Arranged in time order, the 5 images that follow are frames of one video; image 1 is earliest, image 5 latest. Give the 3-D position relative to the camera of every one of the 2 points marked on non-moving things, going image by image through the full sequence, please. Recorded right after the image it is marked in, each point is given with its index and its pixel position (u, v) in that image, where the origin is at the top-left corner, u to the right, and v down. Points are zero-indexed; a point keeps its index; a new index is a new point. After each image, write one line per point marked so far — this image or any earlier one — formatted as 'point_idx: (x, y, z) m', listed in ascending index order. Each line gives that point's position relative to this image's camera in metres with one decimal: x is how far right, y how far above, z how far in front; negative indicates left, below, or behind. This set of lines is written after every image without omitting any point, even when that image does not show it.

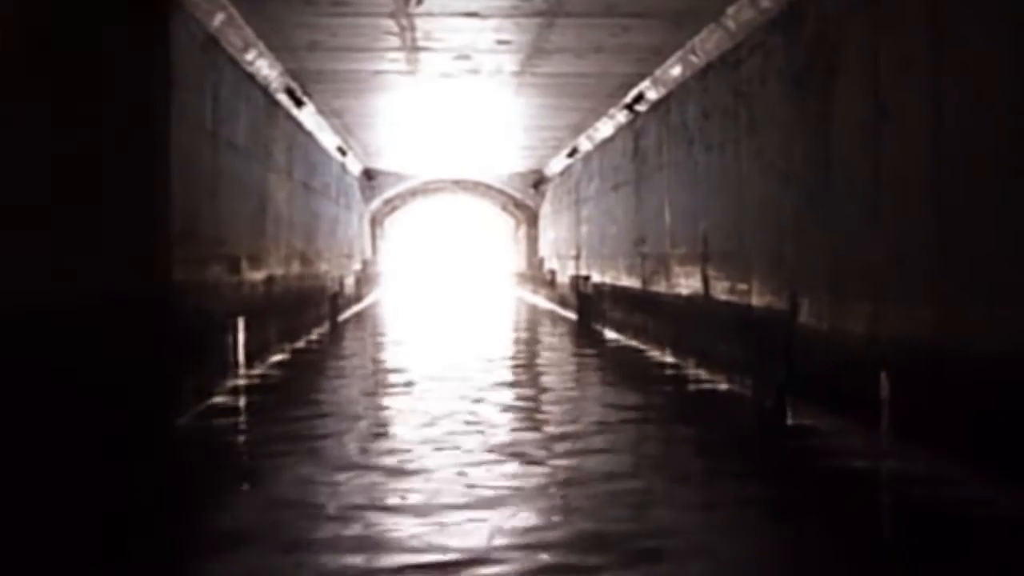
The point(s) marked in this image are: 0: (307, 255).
0: (-2.9, +0.5, +19.6) m
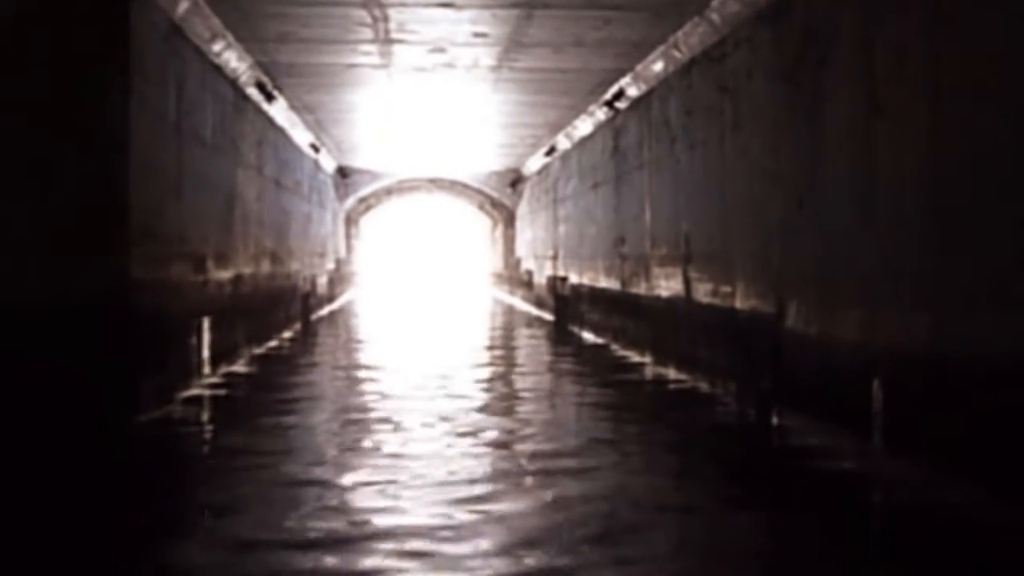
0: (-3.3, +0.5, +19.1) m
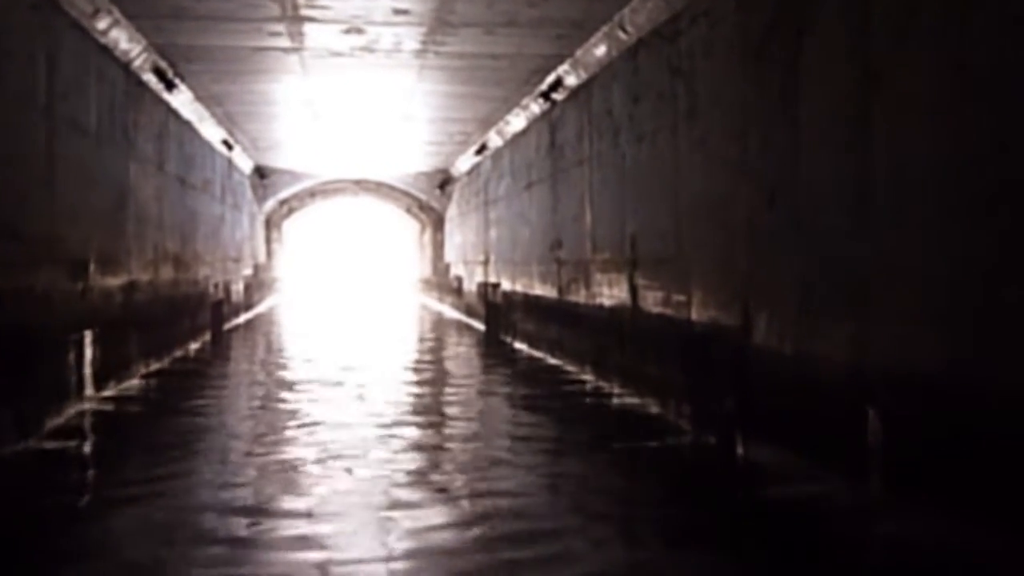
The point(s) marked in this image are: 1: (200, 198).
0: (-4.2, +0.4, +17.5) m
1: (-4.4, +1.3, +19.3) m
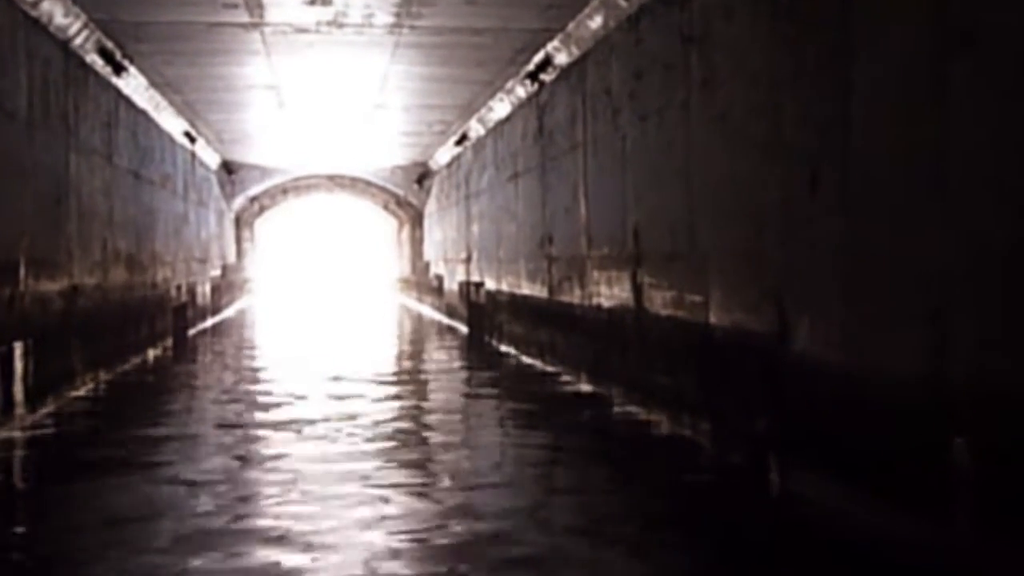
0: (-4.4, +0.4, +16.1) m
1: (-4.6, +1.2, +17.9) m
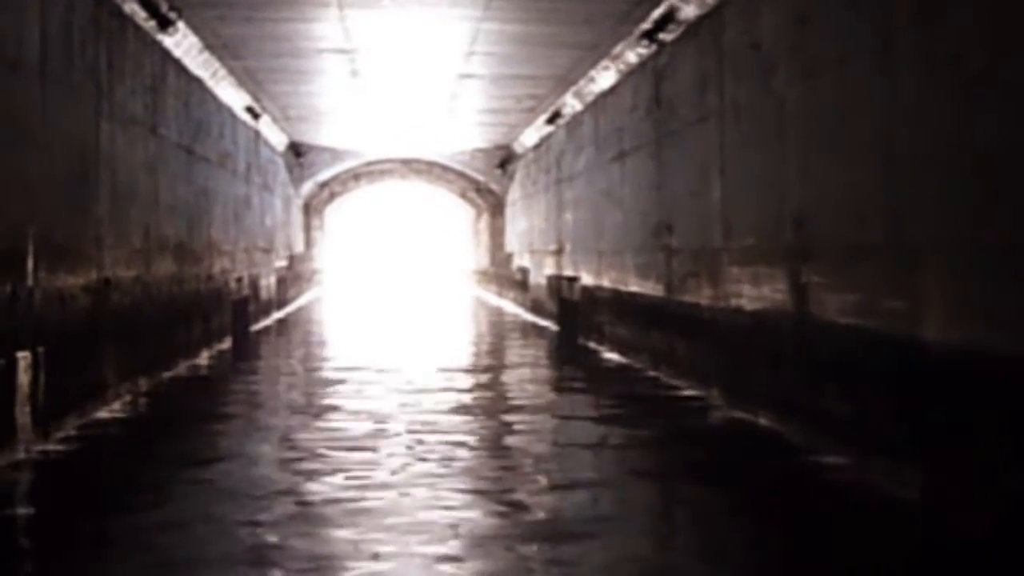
0: (-3.3, +0.4, +14.1) m
1: (-3.4, +1.3, +15.9) m
